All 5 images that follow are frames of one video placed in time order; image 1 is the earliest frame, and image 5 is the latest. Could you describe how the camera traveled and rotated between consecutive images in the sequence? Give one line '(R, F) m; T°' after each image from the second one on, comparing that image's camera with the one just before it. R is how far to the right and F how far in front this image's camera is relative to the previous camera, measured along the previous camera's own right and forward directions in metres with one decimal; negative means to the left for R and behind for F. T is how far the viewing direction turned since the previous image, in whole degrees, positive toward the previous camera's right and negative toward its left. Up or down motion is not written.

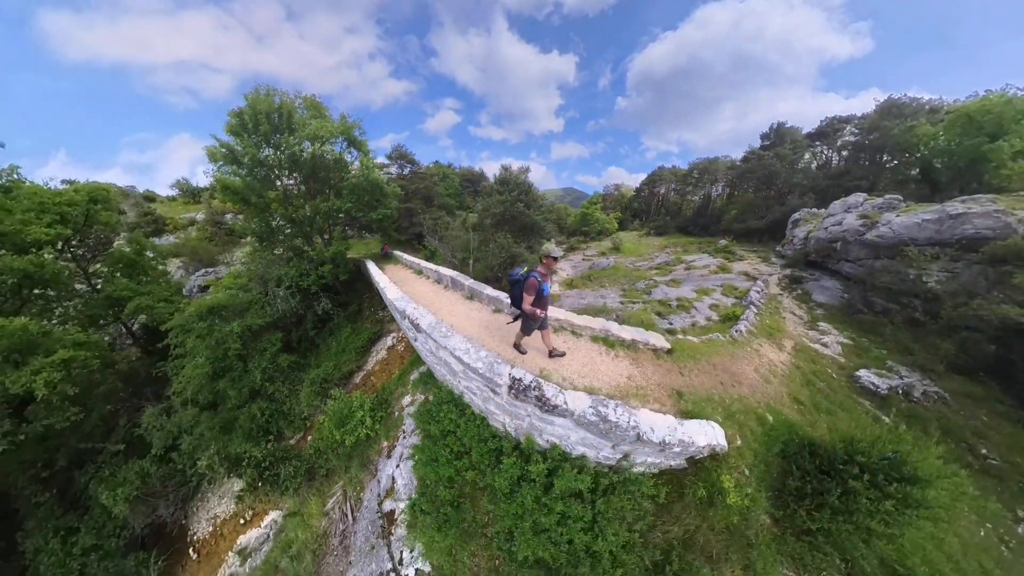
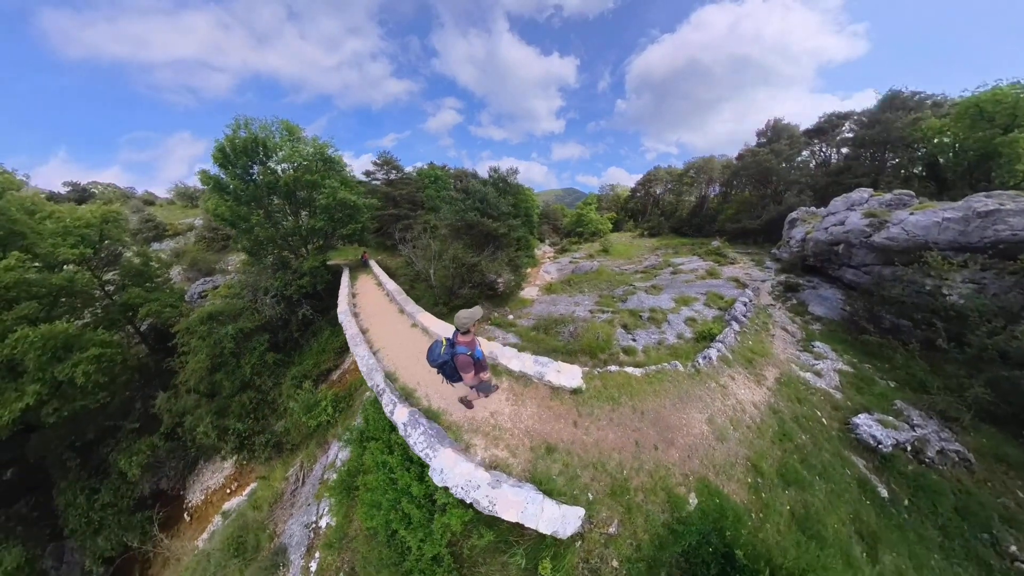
(+2.5, +1.5) m; -1°
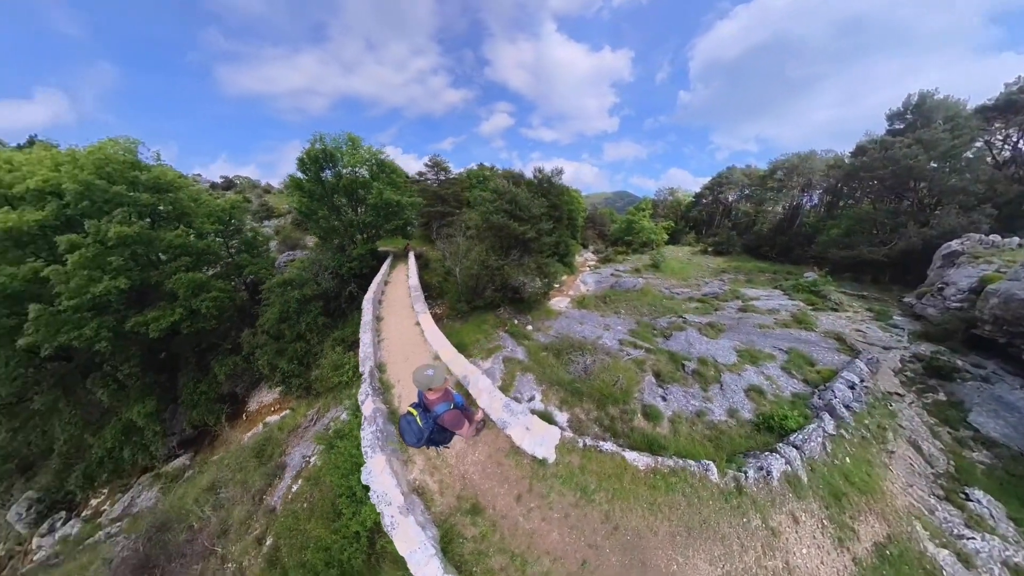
(+1.9, +1.6) m; -13°
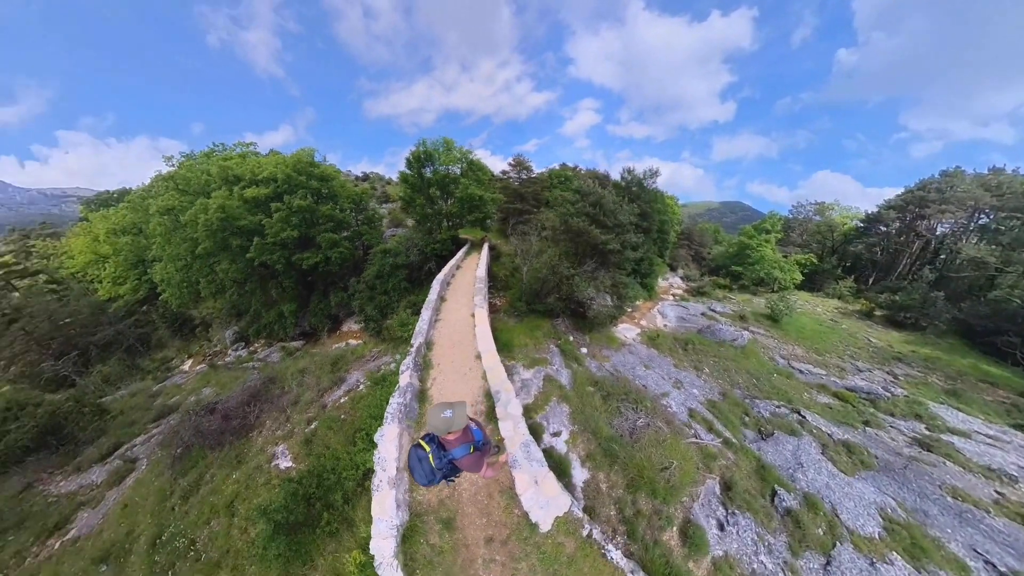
(+3.4, +1.3) m; -26°
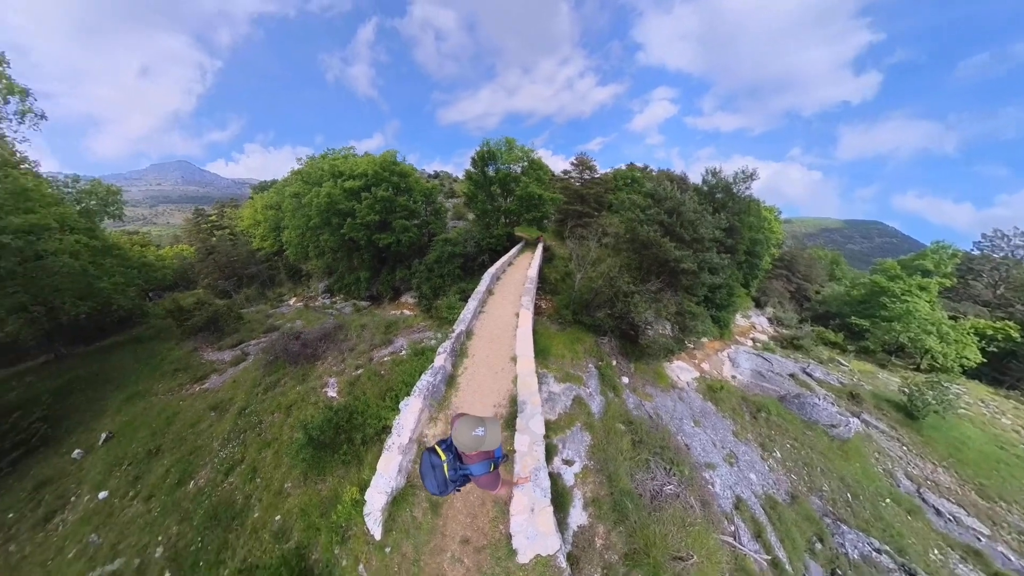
(+2.9, +0.7) m; -21°
